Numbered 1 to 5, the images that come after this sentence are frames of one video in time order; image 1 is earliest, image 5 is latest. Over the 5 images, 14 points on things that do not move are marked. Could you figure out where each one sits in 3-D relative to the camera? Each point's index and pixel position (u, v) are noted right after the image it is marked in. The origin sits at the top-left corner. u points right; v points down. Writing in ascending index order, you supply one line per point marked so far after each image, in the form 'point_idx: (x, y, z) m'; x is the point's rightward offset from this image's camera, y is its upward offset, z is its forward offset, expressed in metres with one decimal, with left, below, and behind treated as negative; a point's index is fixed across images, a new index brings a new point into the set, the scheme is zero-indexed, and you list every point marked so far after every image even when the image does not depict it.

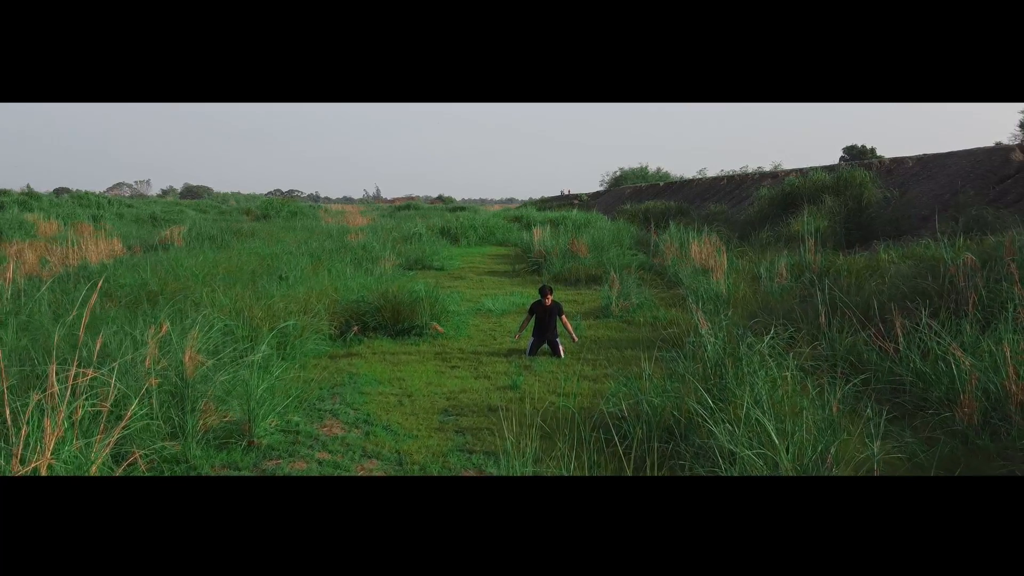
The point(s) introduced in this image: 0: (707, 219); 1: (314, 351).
0: (+5.4, +1.9, +15.2) m
1: (-2.0, -0.7, +5.5) m
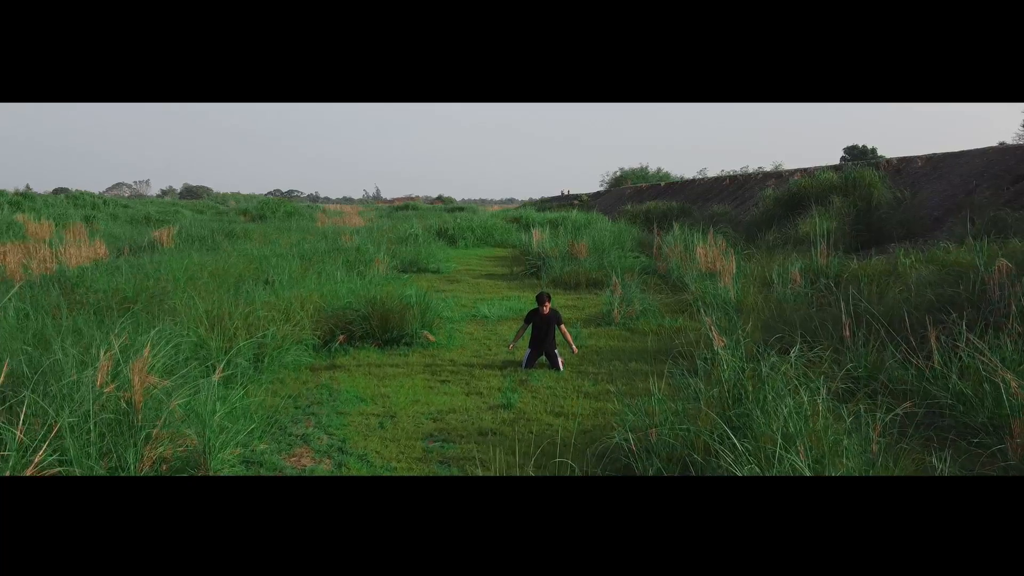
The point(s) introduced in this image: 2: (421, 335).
0: (+5.4, +1.8, +14.8) m
1: (-2.1, -0.7, +5.2) m
2: (-1.0, -0.5, +5.9) m
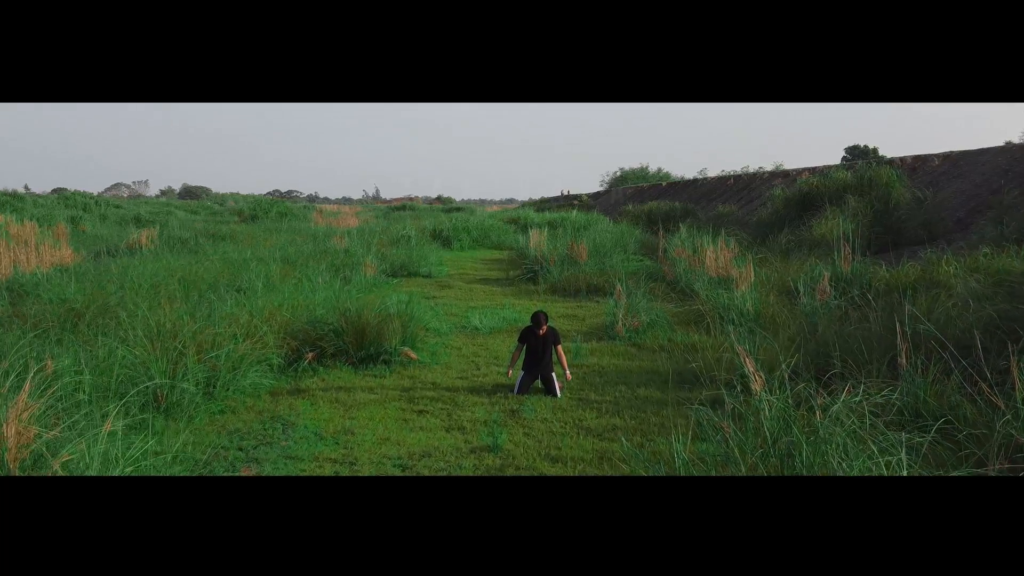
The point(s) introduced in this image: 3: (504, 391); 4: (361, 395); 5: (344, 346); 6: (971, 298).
0: (+5.3, +1.7, +14.1) m
1: (-2.1, -0.9, +4.5) m
2: (-1.1, -0.6, +5.2) m
3: (-0.1, -0.8, +4.4) m
4: (-1.2, -0.9, +4.4) m
5: (-1.6, -0.6, +5.2) m
6: (+3.6, -0.1, +4.2) m
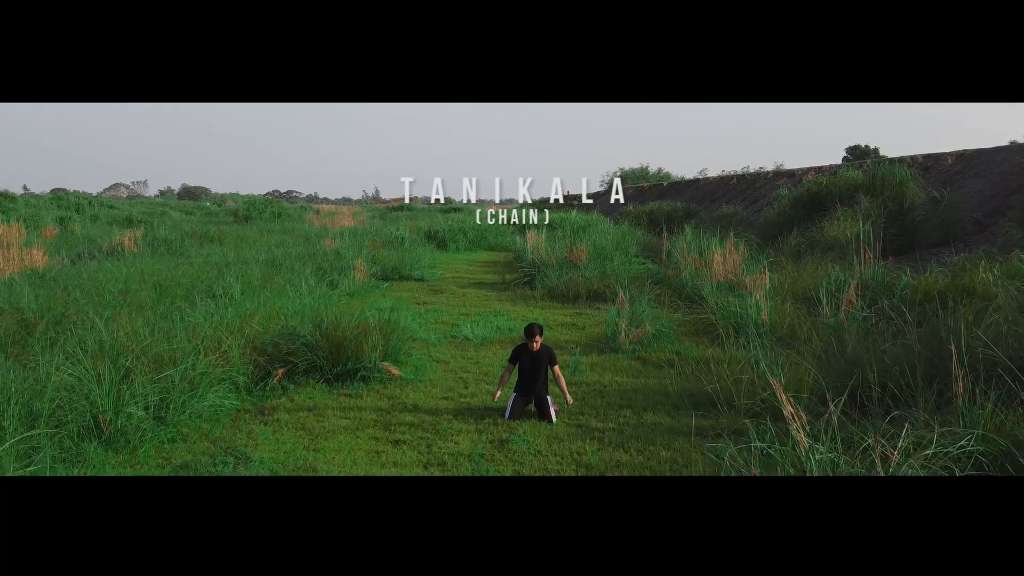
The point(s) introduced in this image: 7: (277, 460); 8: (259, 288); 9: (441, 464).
0: (+5.2, +1.6, +13.6) m
1: (-2.2, -0.9, +4.0) m
2: (-1.1, -0.7, +4.7) m
3: (-0.1, -0.9, +3.9) m
4: (-1.3, -0.9, +3.9) m
5: (-1.7, -0.6, +4.7) m
6: (+3.5, -0.2, +3.7) m
7: (-1.4, -1.0, +3.3) m
8: (-3.4, 0.0, +7.4) m
9: (-0.4, -1.0, +3.2) m
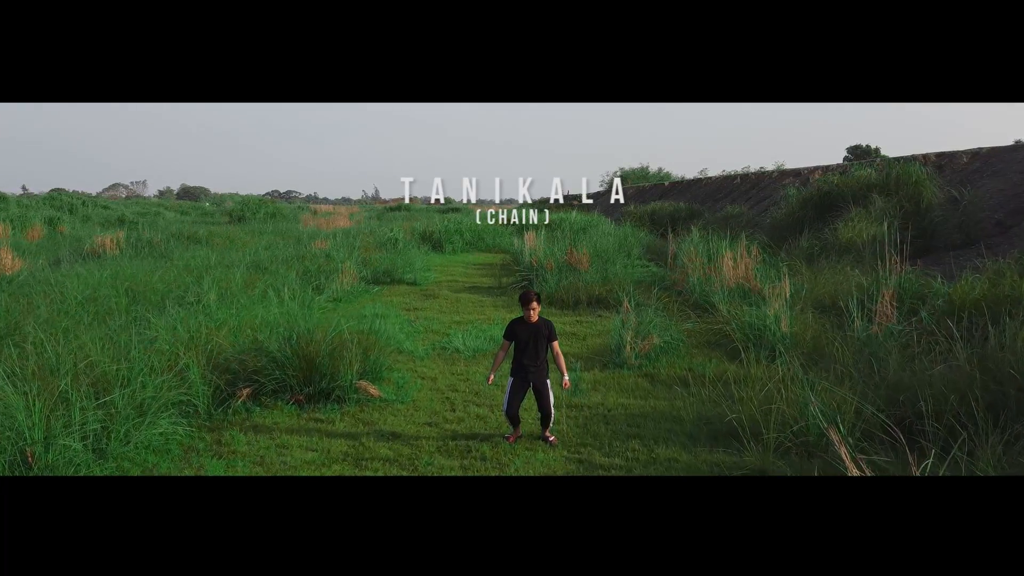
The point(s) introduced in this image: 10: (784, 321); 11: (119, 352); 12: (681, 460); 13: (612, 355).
0: (+5.2, +1.6, +13.1) m
1: (-2.3, -1.0, +3.5) m
2: (-1.2, -0.8, +4.2) m
3: (-0.2, -1.0, +3.4) m
4: (-1.3, -1.0, +3.4) m
5: (-1.7, -0.7, +4.2) m
6: (+3.4, -0.2, +3.2) m
7: (-1.5, -1.1, +2.8) m
8: (-3.5, -0.1, +6.9) m
9: (-0.5, -1.1, +2.7) m
10: (+2.3, -0.3, +4.5) m
11: (-2.9, -0.5, +4.1) m
12: (+0.9, -1.0, +3.1) m
13: (+0.9, -0.6, +4.8) m
